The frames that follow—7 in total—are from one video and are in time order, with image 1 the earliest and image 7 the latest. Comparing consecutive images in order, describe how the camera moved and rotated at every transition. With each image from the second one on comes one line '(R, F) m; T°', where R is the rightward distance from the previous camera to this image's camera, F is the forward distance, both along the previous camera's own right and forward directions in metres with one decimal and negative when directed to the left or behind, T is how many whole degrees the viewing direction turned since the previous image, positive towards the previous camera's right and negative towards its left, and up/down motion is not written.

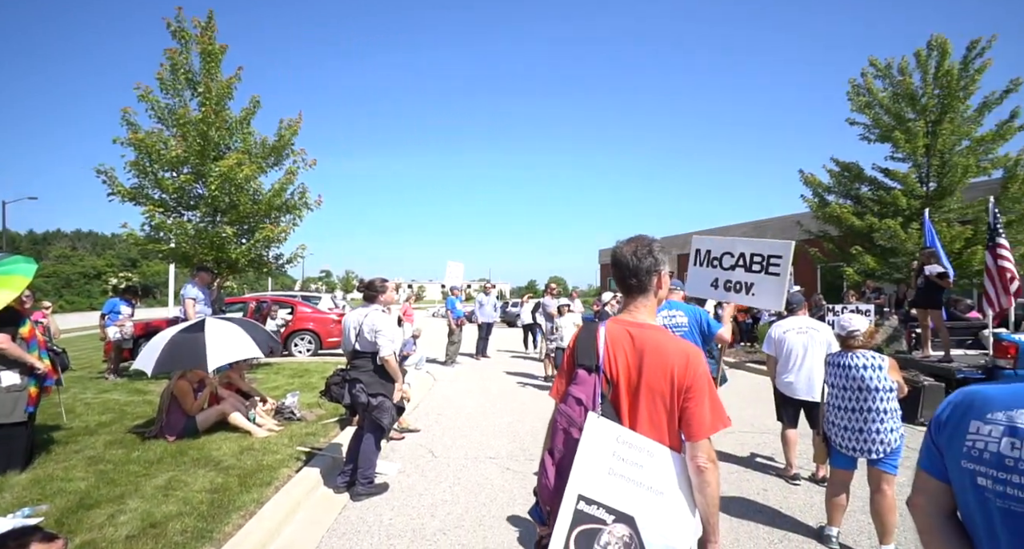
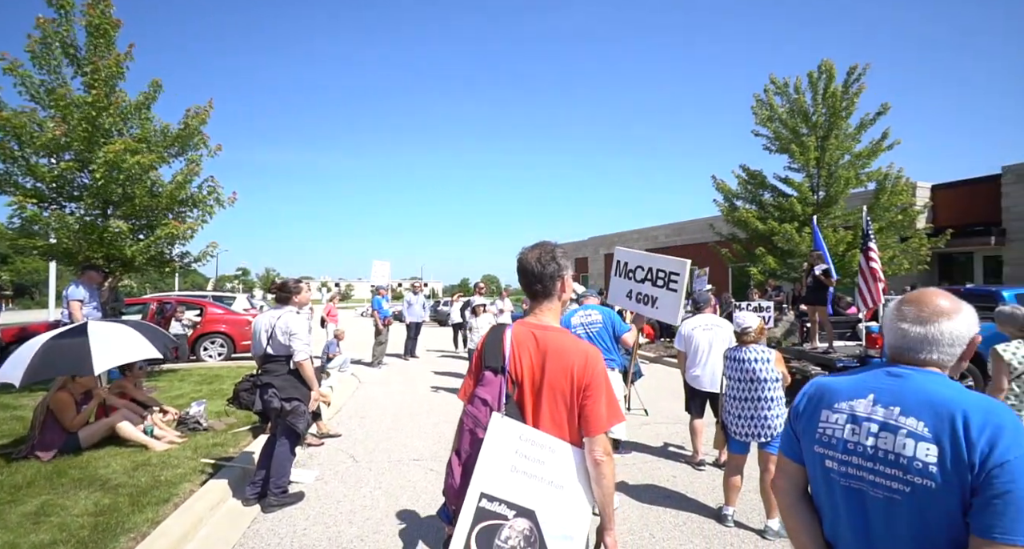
(+0.1, -0.1) m; +7°
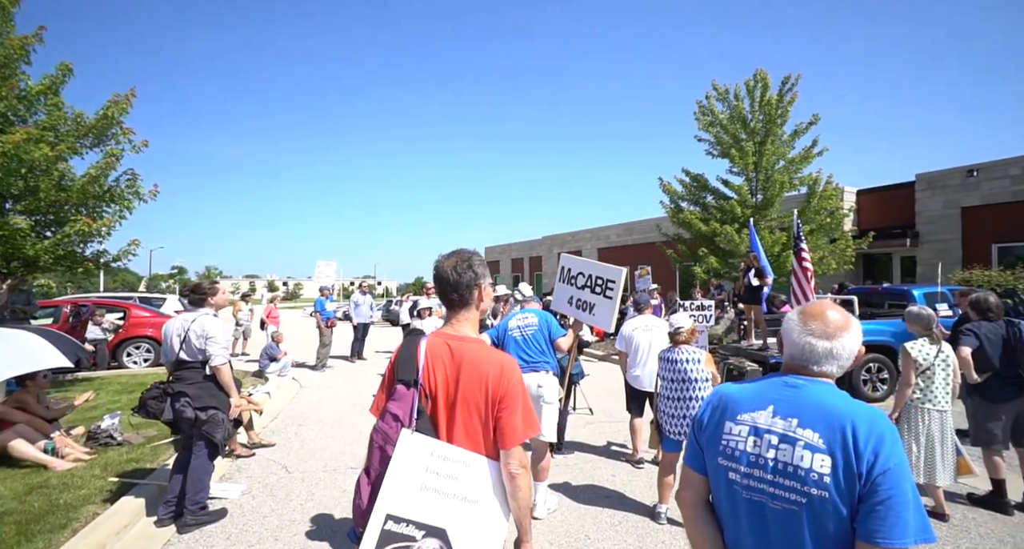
(+0.1, 0.0) m; +5°
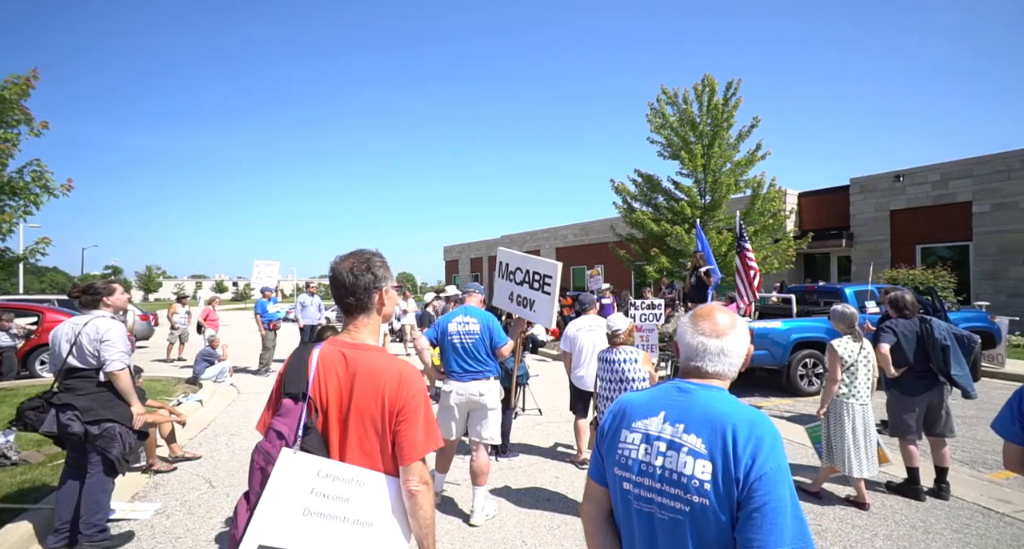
(+0.2, +0.1) m; +4°
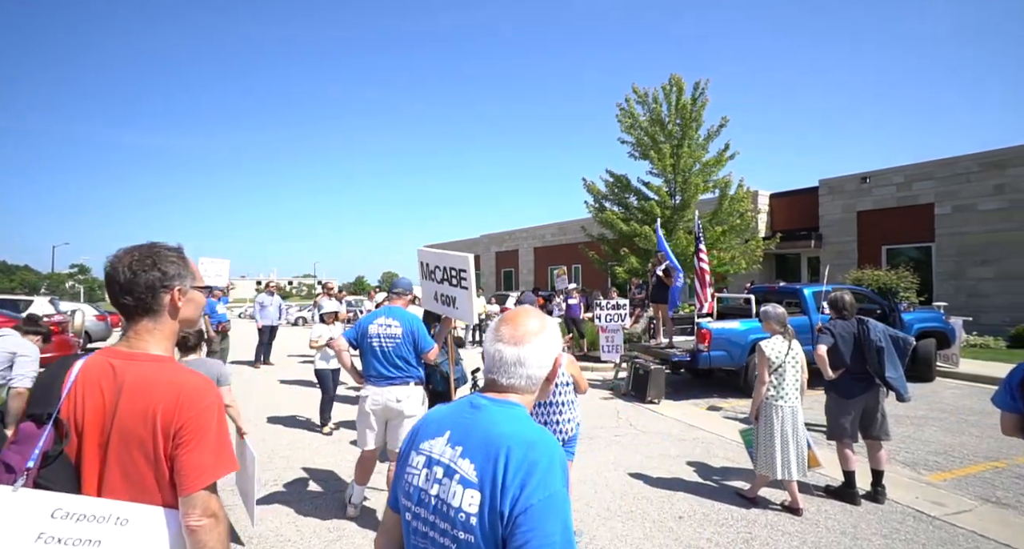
(+0.5, +0.2) m; +2°
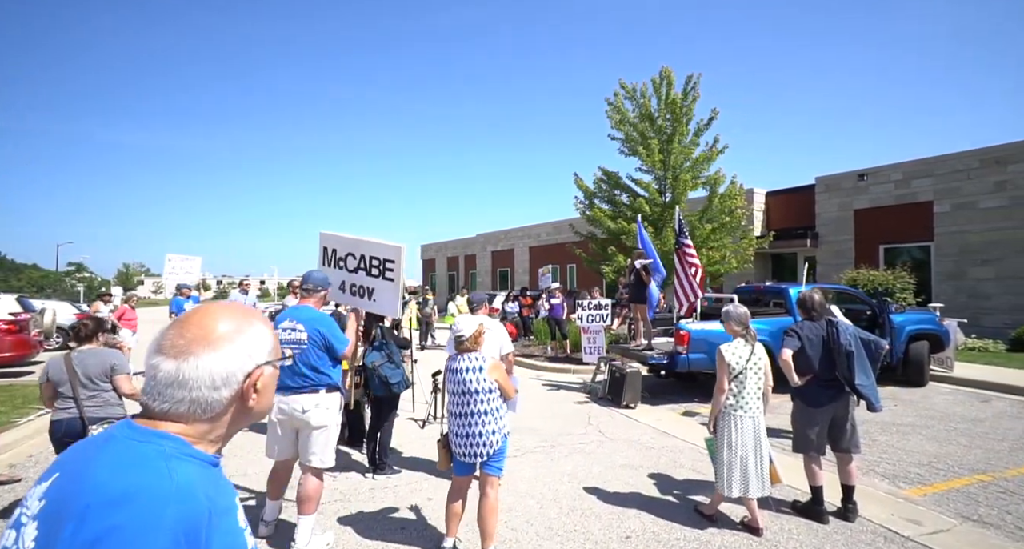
(+0.6, +0.4) m; -1°
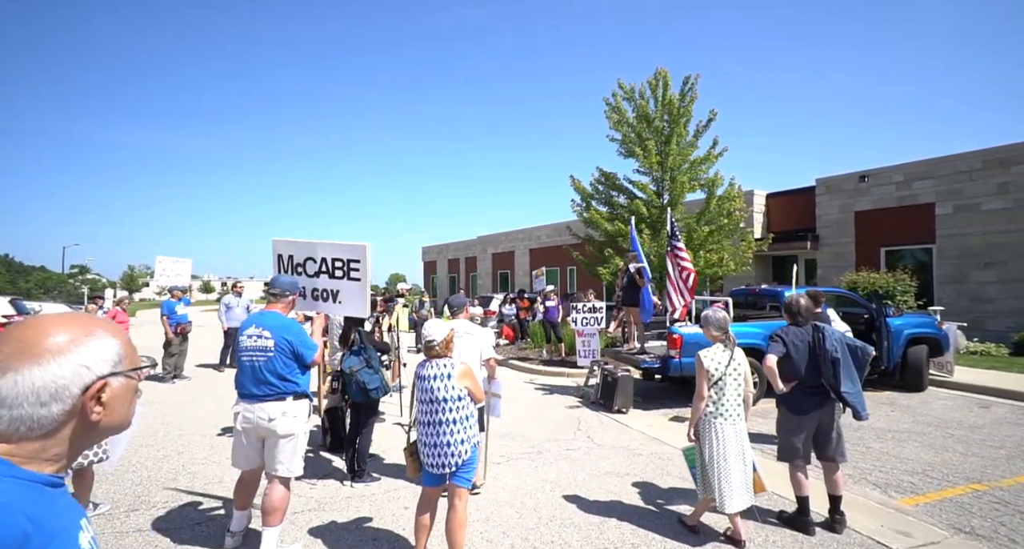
(+0.2, +0.1) m; 0°
